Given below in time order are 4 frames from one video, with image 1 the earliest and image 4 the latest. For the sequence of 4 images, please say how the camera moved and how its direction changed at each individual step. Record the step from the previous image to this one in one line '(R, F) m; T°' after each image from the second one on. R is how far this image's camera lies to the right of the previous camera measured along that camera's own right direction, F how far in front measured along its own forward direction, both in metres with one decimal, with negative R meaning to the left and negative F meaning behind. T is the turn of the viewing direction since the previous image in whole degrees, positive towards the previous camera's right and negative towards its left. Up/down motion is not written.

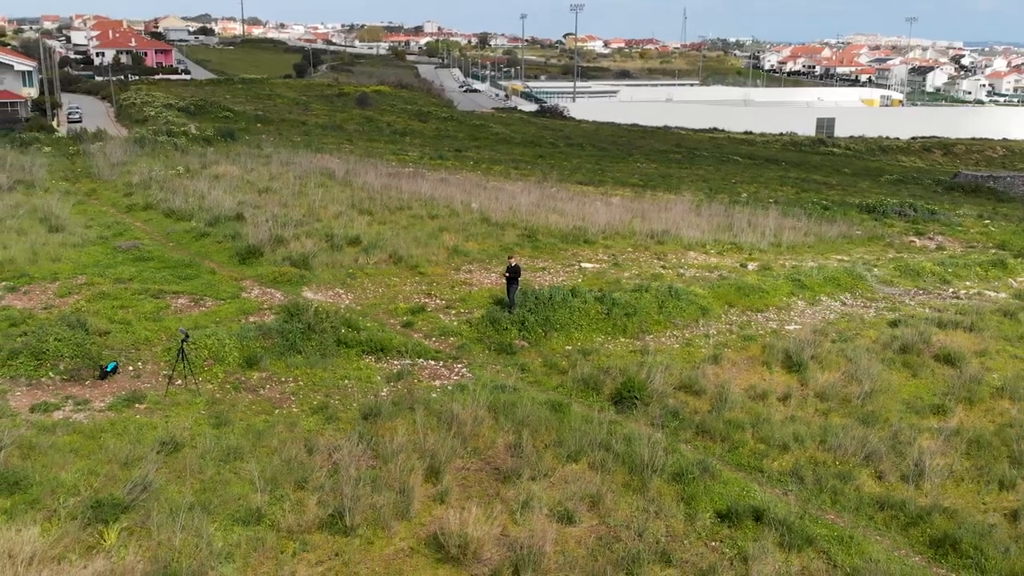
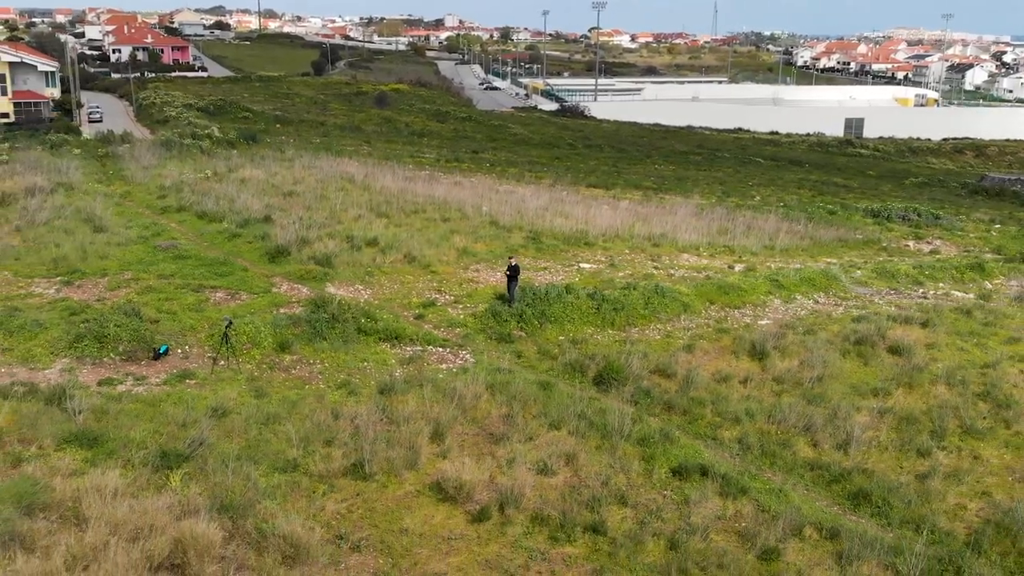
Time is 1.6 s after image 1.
(+0.2, -1.4) m; -1°
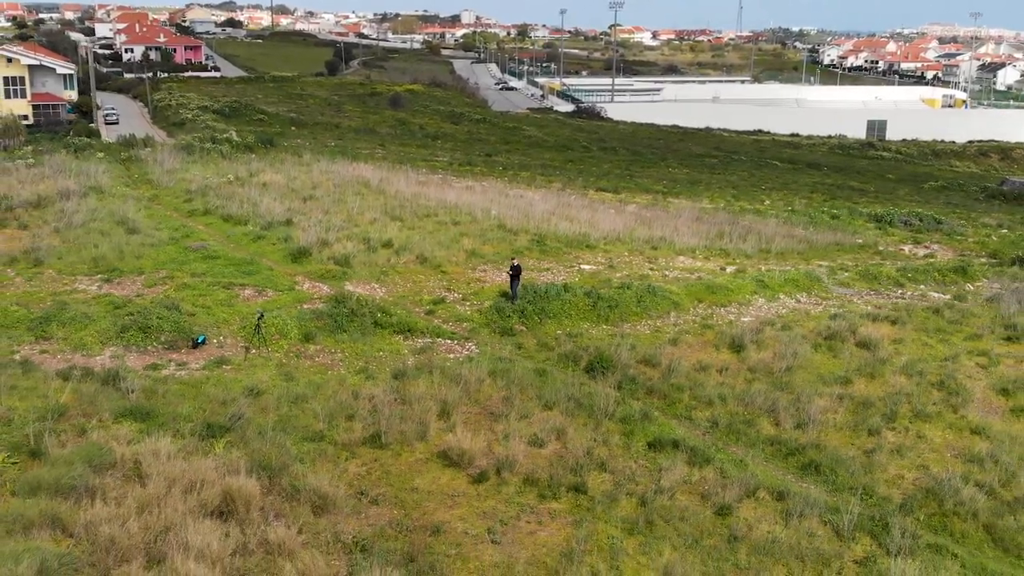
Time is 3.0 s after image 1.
(+0.2, -1.2) m; -1°
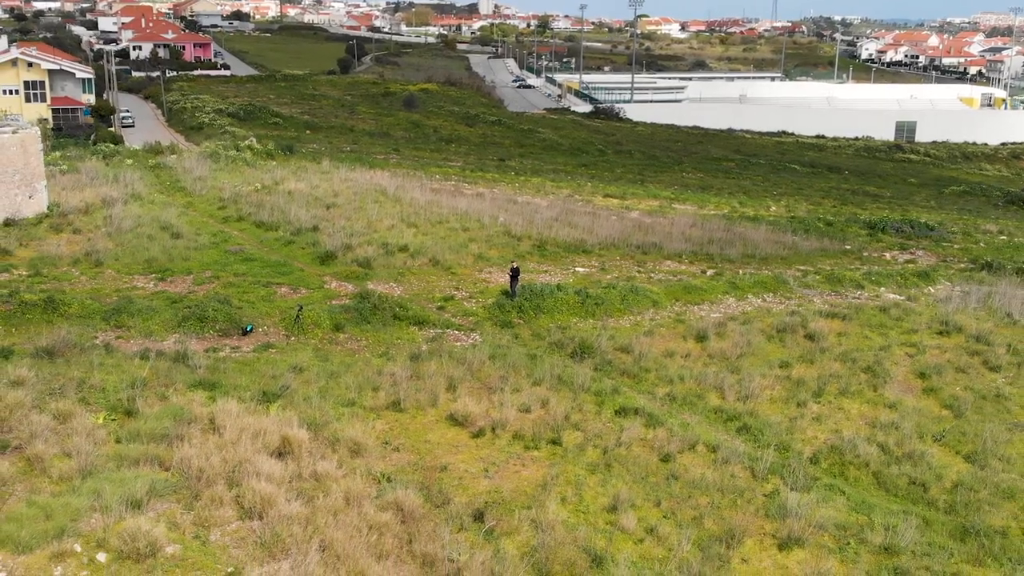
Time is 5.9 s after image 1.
(+0.3, -2.3) m; -1°
